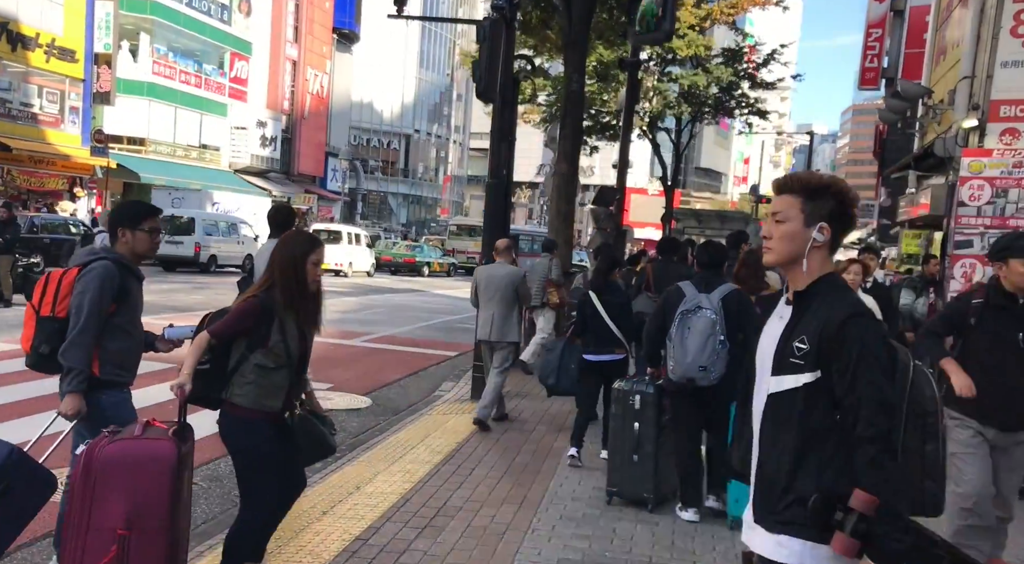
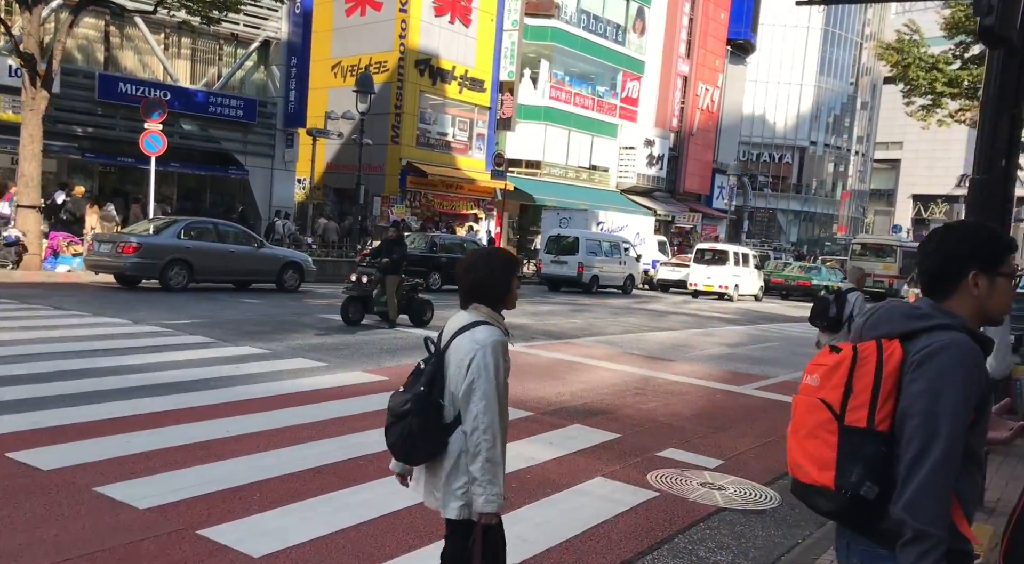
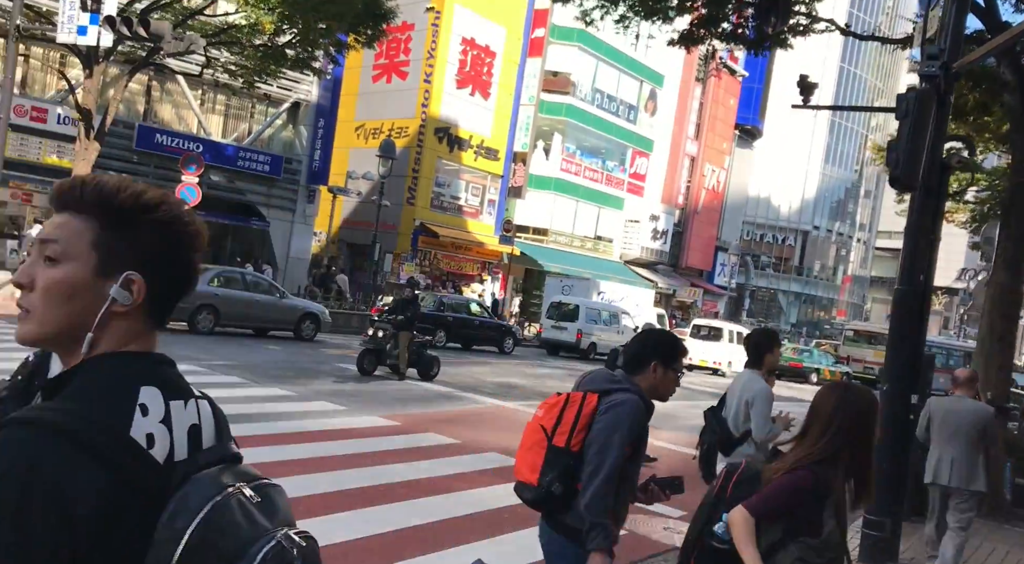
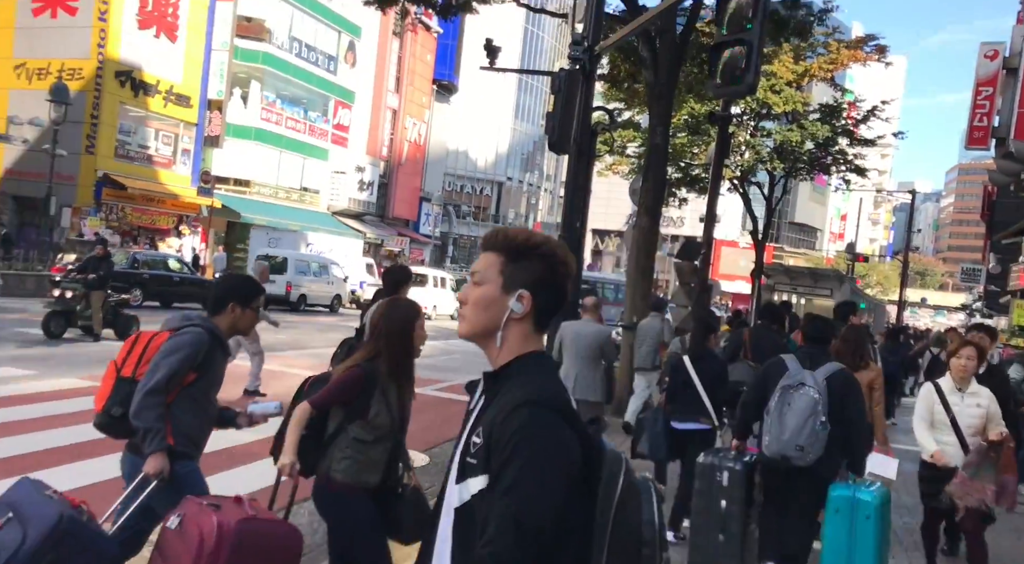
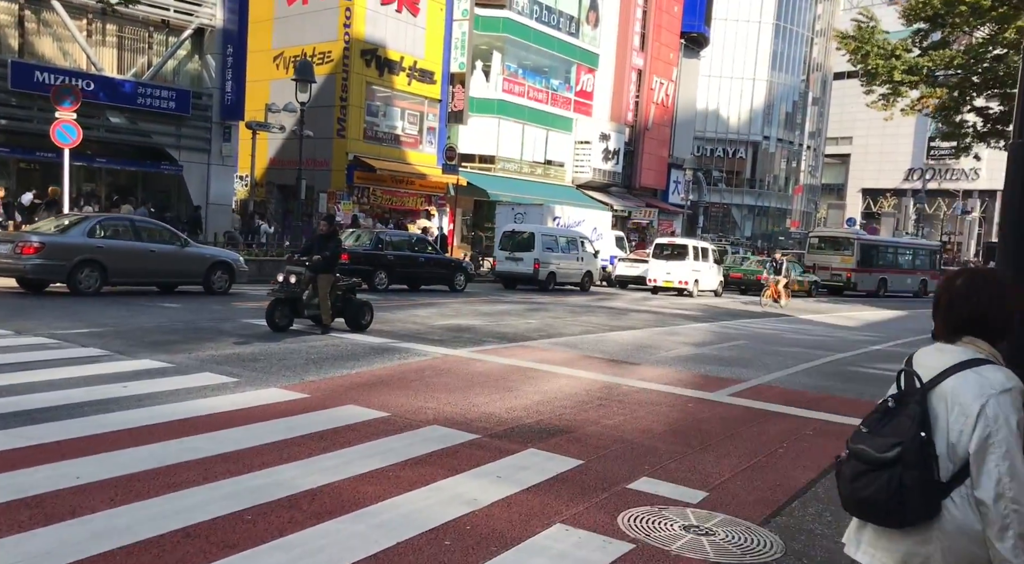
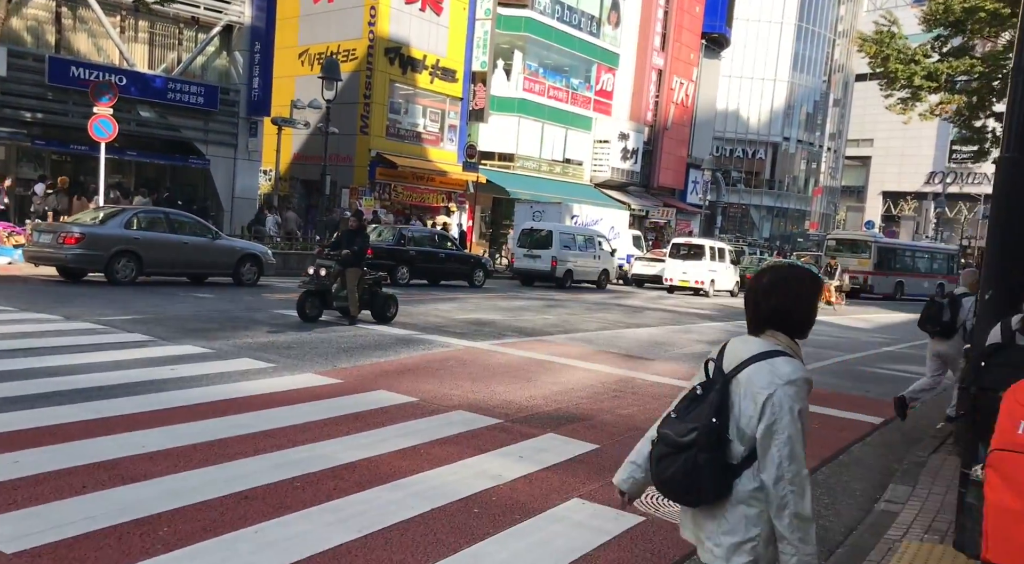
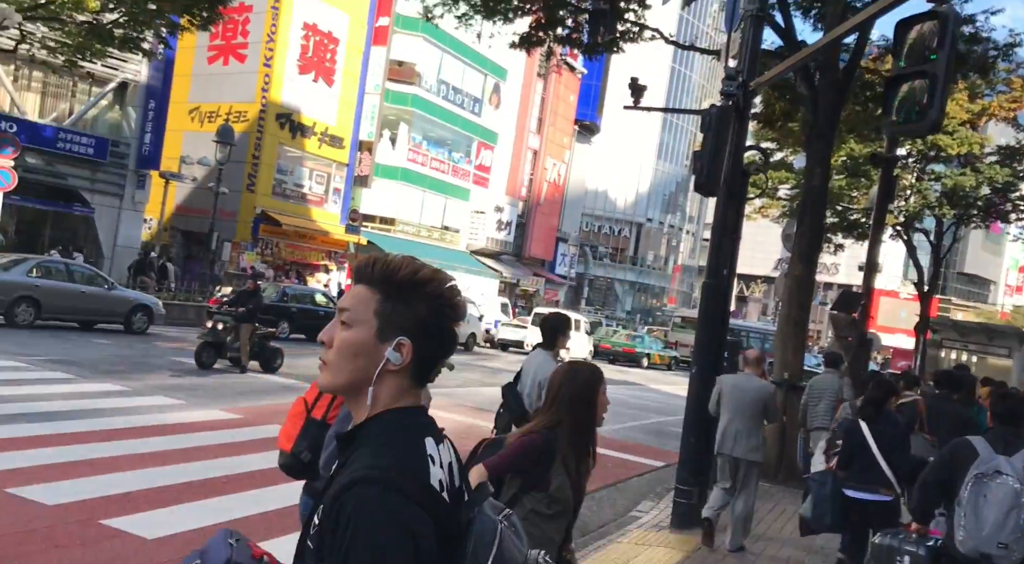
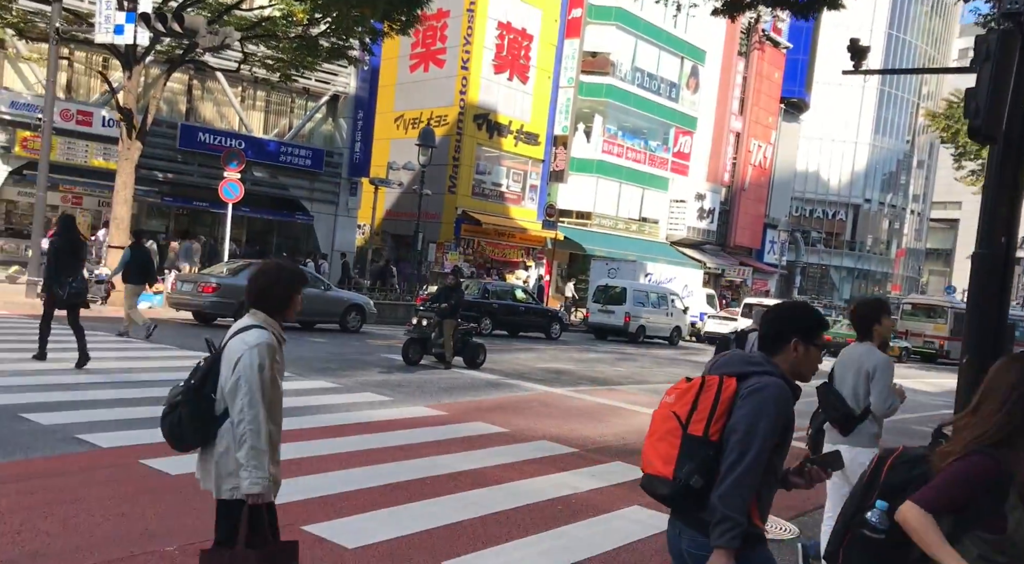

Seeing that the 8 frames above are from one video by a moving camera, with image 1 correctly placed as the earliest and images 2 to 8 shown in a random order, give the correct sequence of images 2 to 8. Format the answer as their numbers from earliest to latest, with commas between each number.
4, 7, 3, 8, 2, 6, 5
